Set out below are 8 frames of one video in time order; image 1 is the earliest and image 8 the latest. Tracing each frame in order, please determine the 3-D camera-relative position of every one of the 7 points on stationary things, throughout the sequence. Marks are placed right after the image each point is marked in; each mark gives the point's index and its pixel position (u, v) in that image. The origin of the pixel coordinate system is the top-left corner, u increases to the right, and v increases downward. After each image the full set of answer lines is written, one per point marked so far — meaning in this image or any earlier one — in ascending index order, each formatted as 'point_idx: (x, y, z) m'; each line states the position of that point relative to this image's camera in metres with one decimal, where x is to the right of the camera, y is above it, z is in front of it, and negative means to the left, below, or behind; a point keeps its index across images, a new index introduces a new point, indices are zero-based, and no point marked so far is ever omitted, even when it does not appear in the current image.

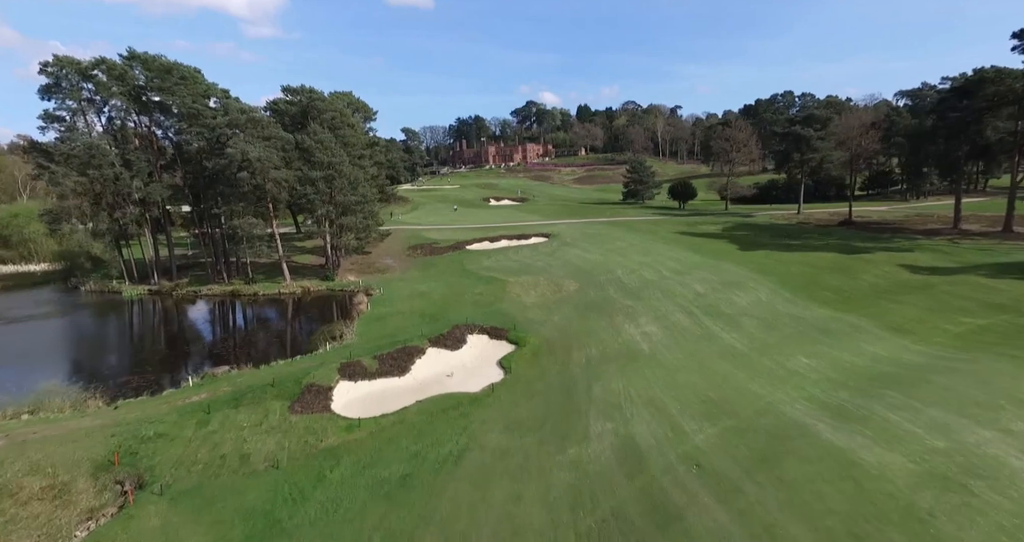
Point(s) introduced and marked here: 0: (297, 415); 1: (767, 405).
0: (-6.2, -4.1, +13.0) m
1: (+7.2, -3.8, +12.8) m
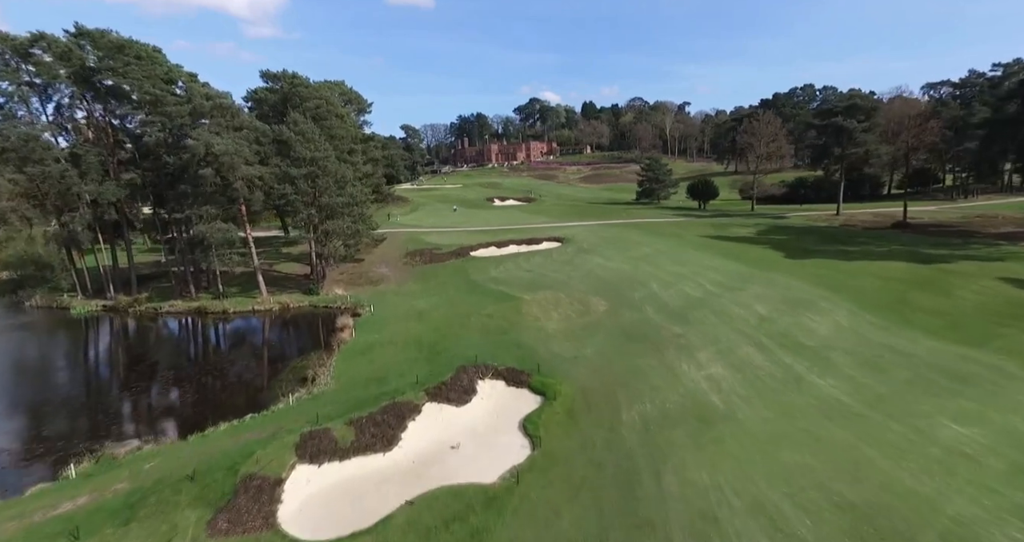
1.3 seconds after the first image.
0: (-5.4, -4.9, +8.3) m
1: (+7.9, -4.6, +8.1) m
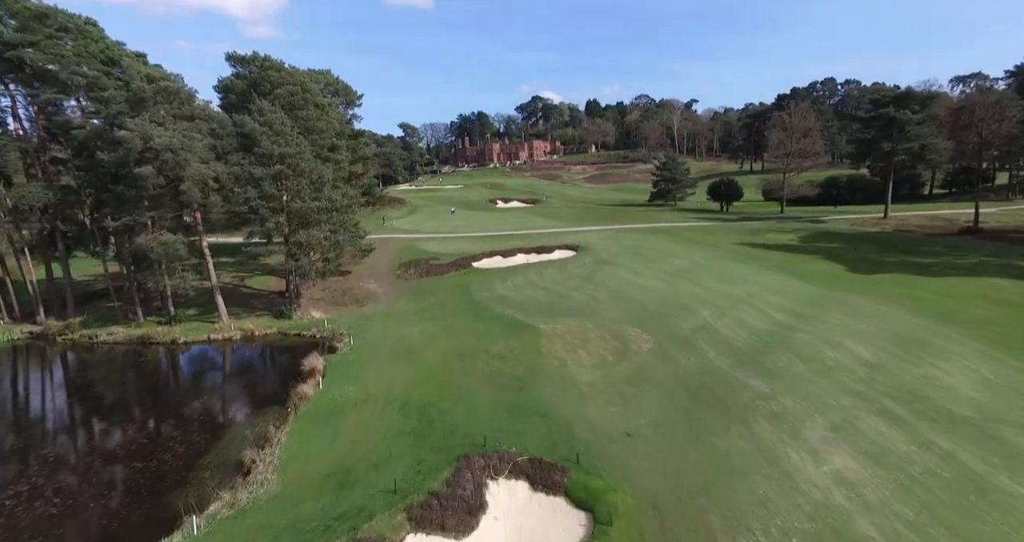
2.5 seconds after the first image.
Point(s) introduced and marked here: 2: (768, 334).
0: (-4.8, -5.9, +3.3) m
1: (+8.5, -5.5, +3.1) m
2: (+9.7, -2.3, +17.2) m
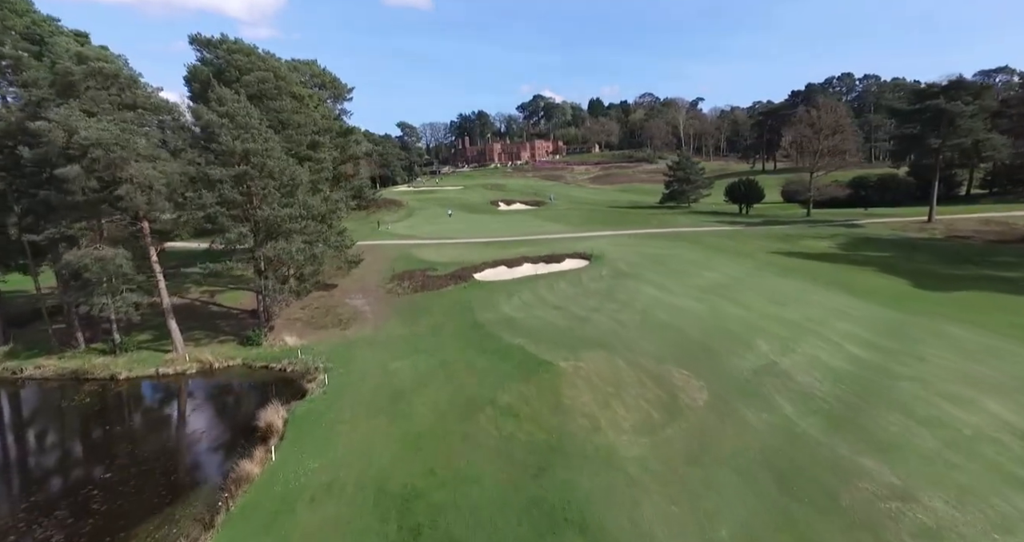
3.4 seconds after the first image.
0: (-4.4, -6.7, -0.5) m
1: (+8.9, -6.3, -0.8) m
2: (+10.1, -3.1, +13.3) m
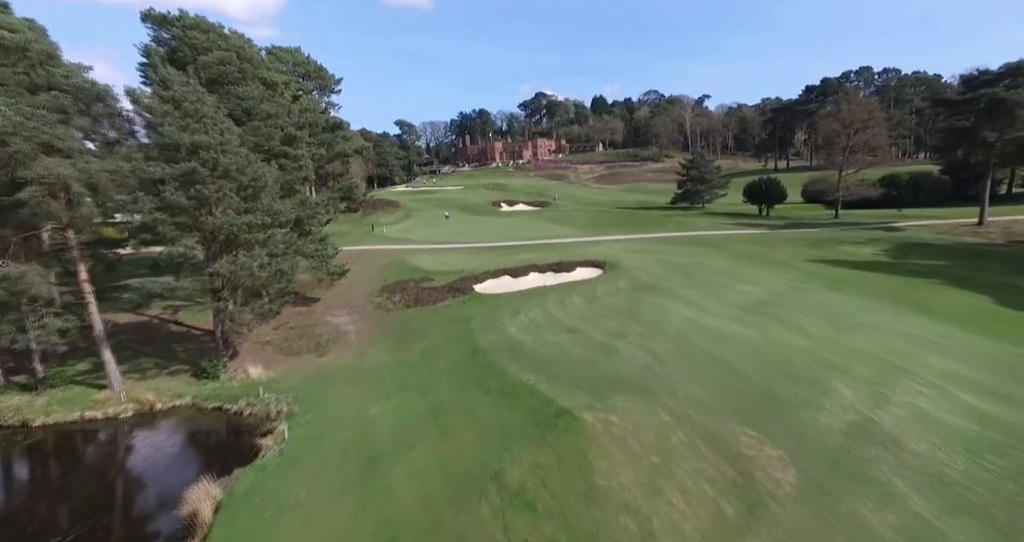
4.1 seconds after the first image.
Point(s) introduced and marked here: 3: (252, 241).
0: (-4.2, -7.4, -4.1) m
1: (+9.2, -7.0, -4.4) m
2: (+10.4, -3.8, +9.7) m
3: (-9.8, +1.2, +17.1) m
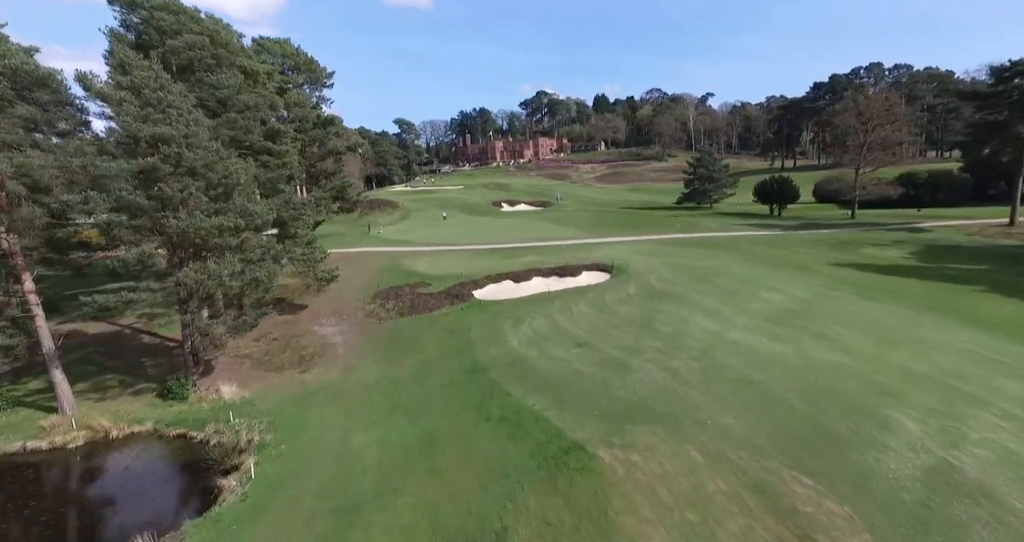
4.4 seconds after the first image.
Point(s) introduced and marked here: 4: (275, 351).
0: (-4.1, -7.7, -6.0) m
1: (+9.2, -7.2, -6.3) m
2: (+10.5, -4.1, +7.8) m
3: (-9.7, +0.9, +15.3) m
4: (-10.3, -3.4, +19.8) m
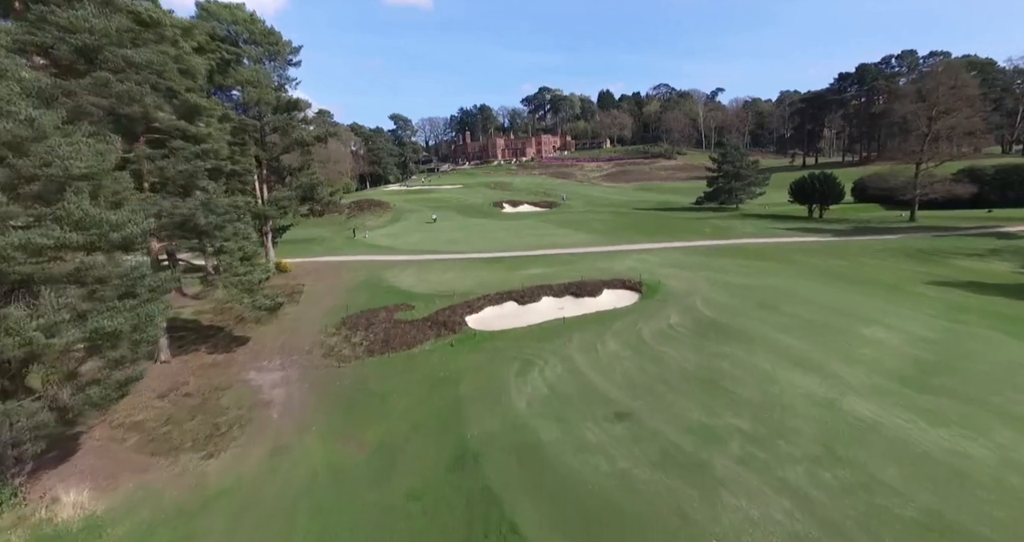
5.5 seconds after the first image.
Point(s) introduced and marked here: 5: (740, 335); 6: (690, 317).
0: (-4.0, -8.6, -11.9) m
1: (+9.4, -8.2, -12.2) m
2: (+10.6, -5.0, +1.8) m
3: (-9.5, -0.1, +9.4) m
4: (-10.1, -4.4, +13.9) m
5: (+8.2, -2.1, +15.9) m
6: (+7.5, -1.7, +18.9) m
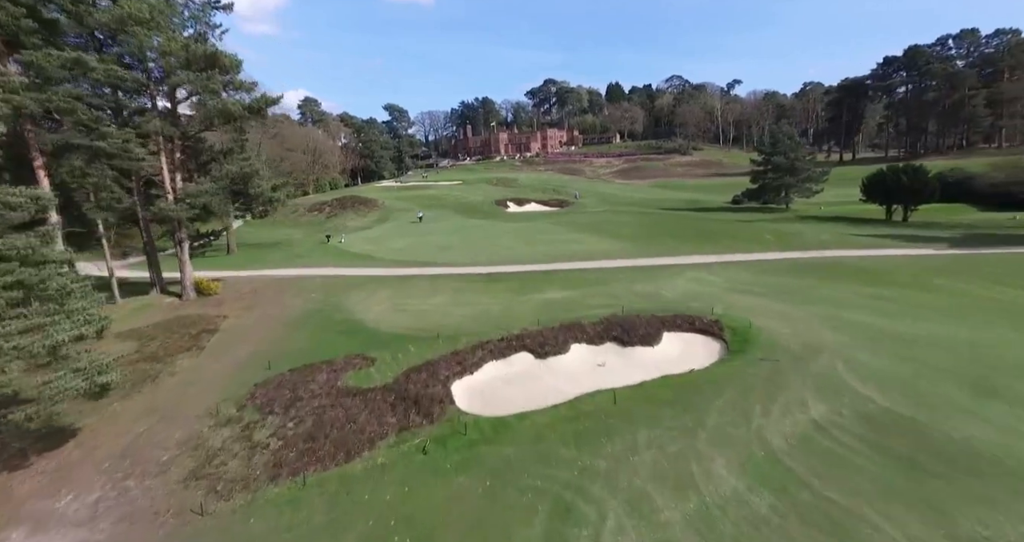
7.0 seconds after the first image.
0: (-3.7, -9.9, -20.2) m
1: (+9.7, -9.5, -20.6) m
2: (+11.0, -6.3, -6.5) m
3: (-9.1, -1.3, +1.0) m
4: (-9.7, -5.5, +5.6) m
5: (+8.6, -3.4, +7.6) m
6: (+7.9, -2.9, +10.5) m
